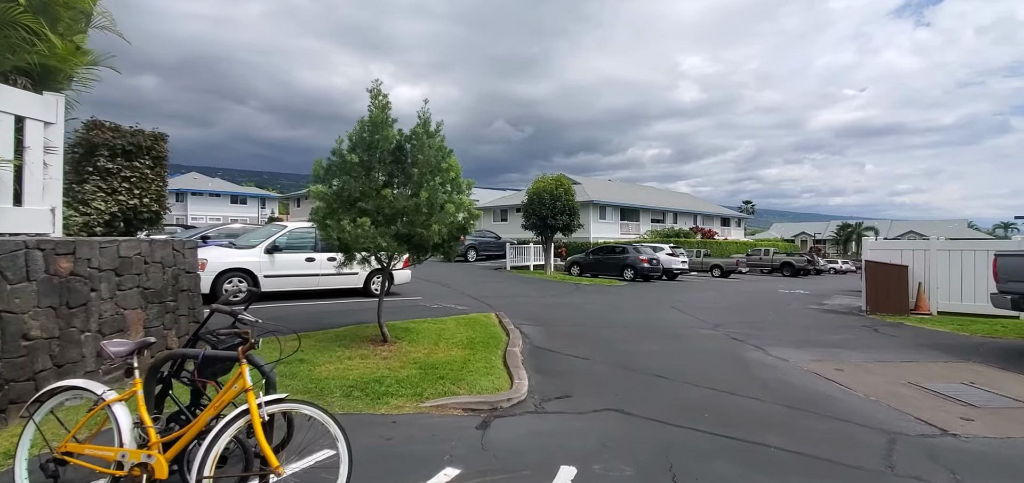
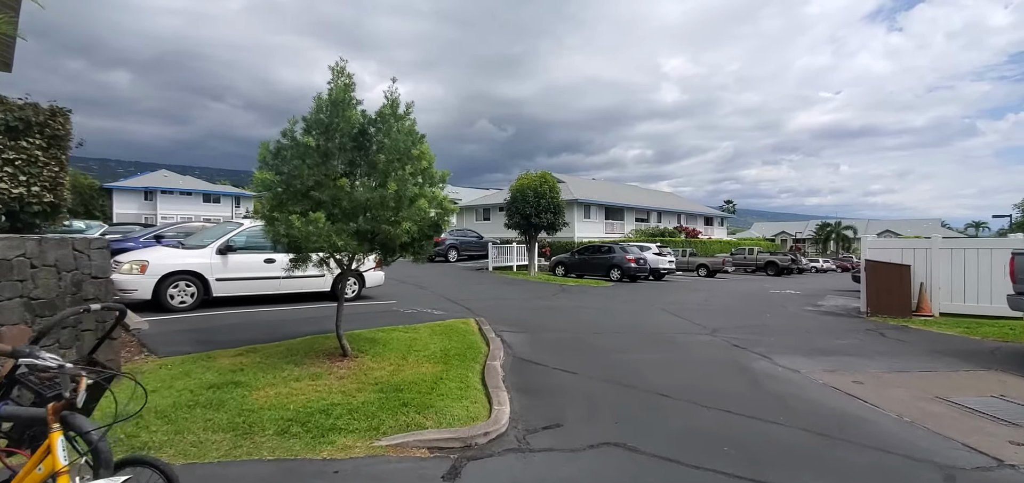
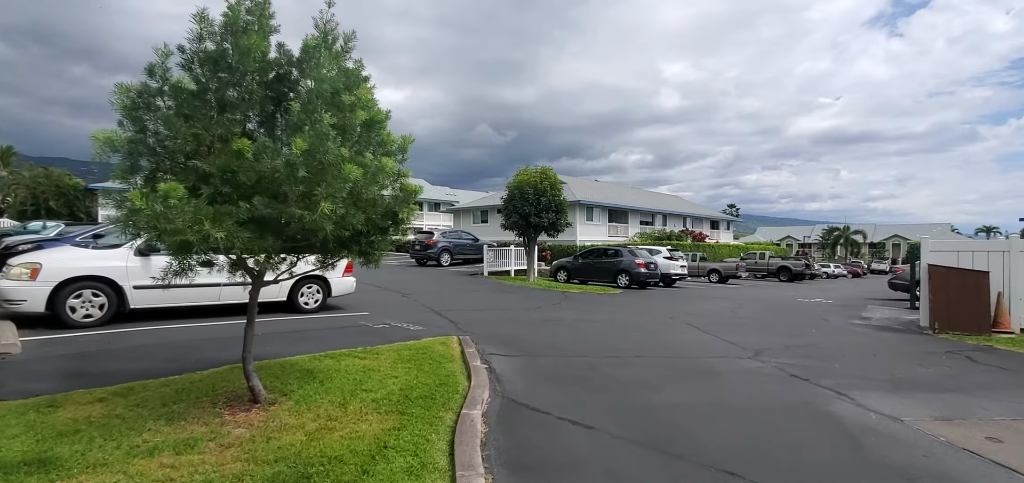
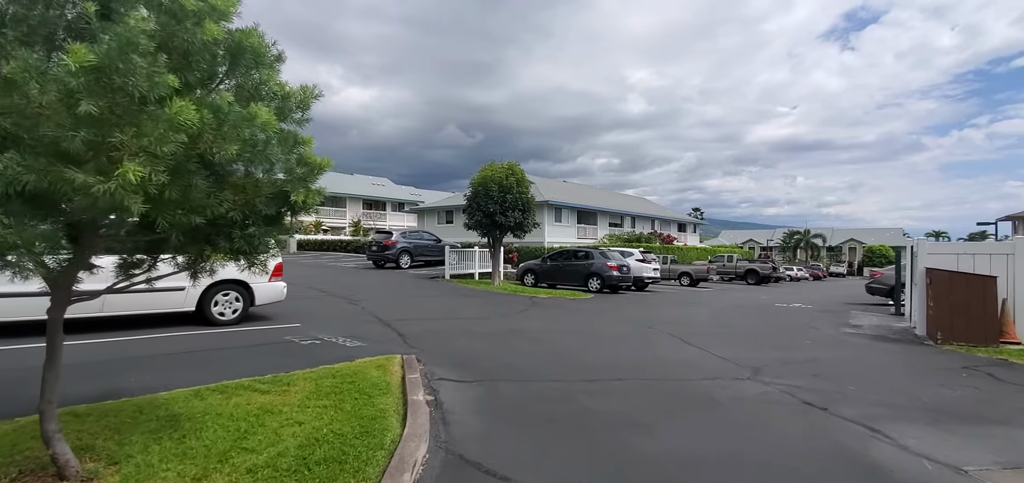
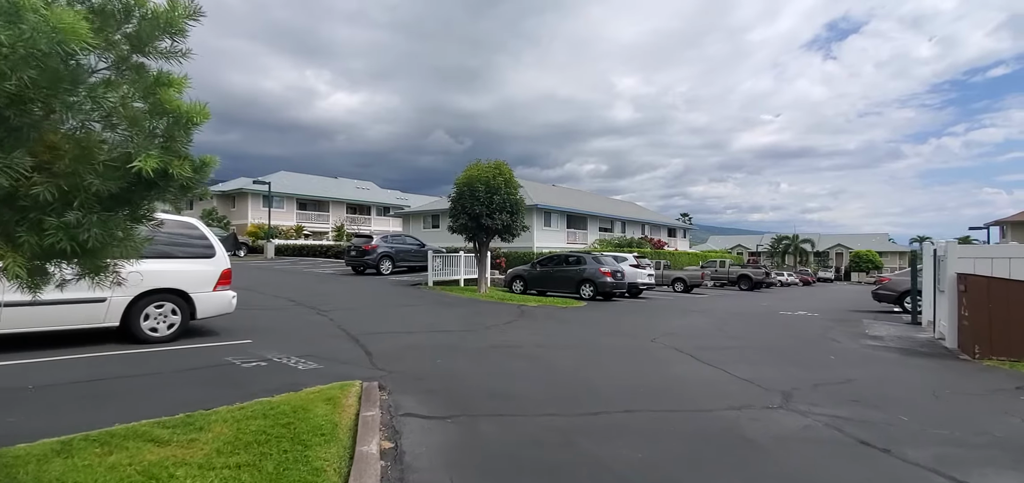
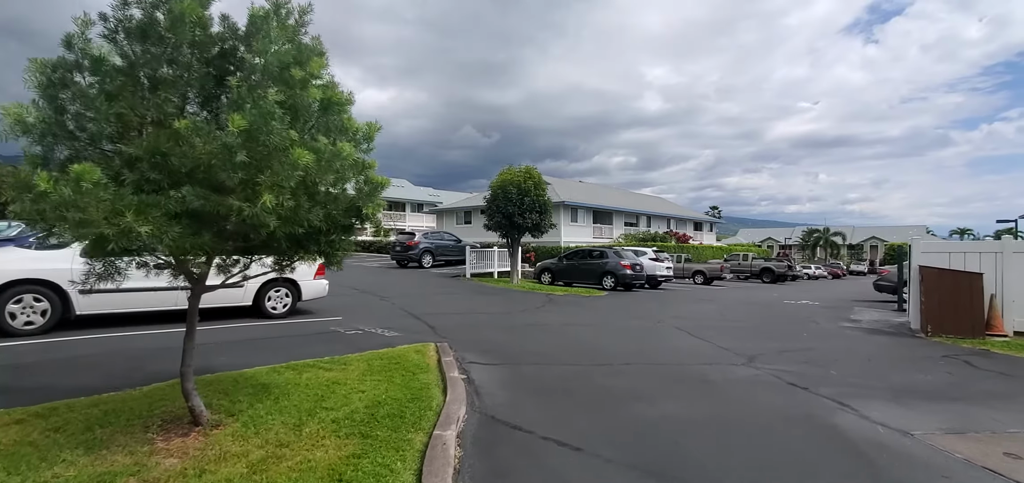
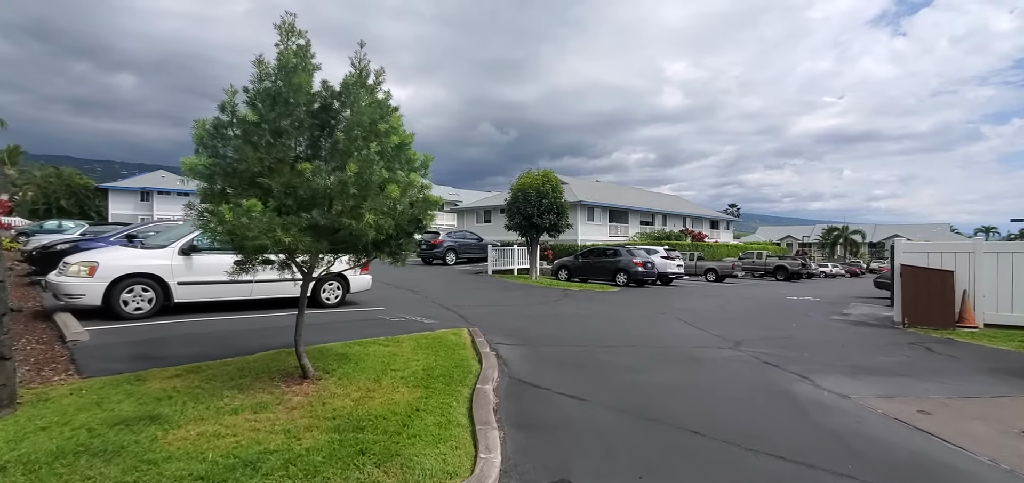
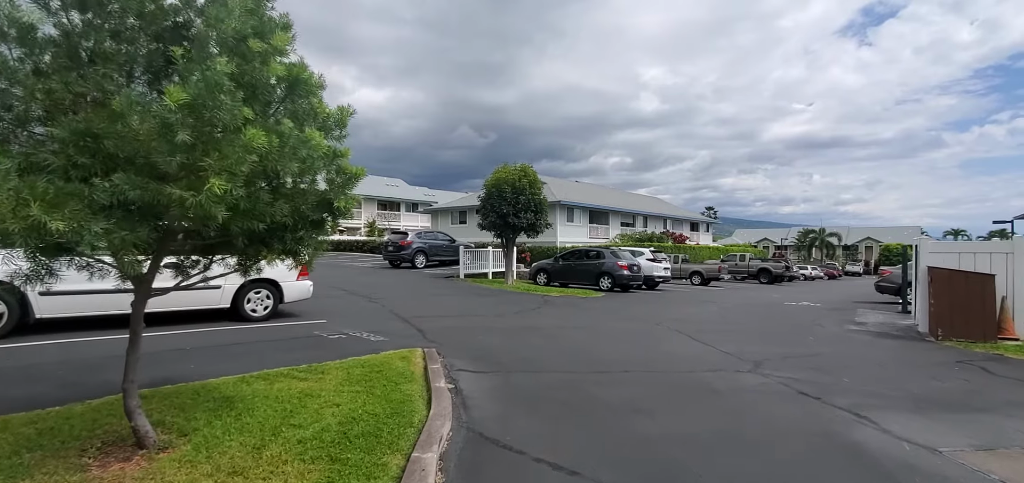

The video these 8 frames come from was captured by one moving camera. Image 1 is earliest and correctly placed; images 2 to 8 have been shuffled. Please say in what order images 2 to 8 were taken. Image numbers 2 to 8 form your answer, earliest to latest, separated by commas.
2, 7, 3, 6, 8, 4, 5
